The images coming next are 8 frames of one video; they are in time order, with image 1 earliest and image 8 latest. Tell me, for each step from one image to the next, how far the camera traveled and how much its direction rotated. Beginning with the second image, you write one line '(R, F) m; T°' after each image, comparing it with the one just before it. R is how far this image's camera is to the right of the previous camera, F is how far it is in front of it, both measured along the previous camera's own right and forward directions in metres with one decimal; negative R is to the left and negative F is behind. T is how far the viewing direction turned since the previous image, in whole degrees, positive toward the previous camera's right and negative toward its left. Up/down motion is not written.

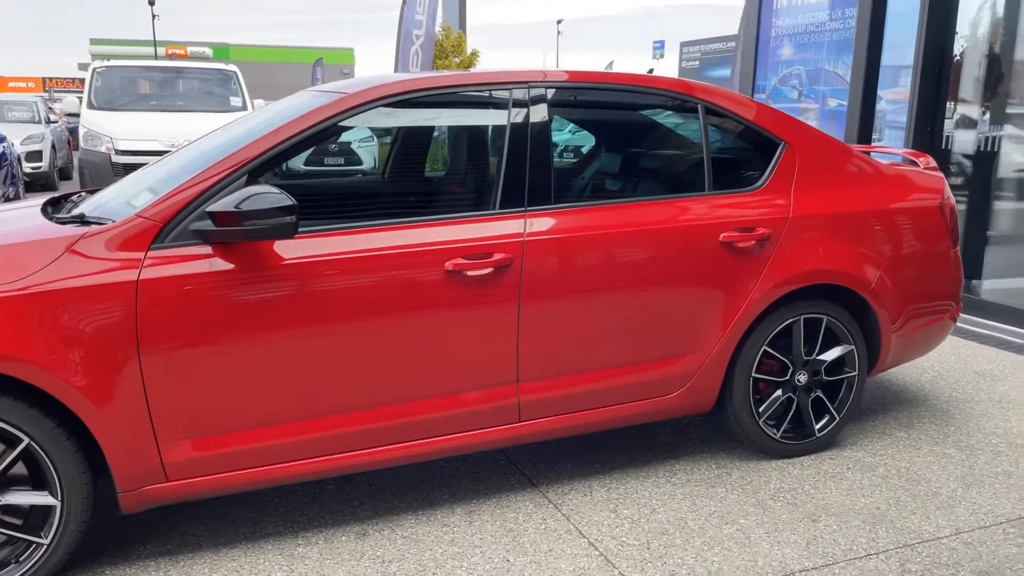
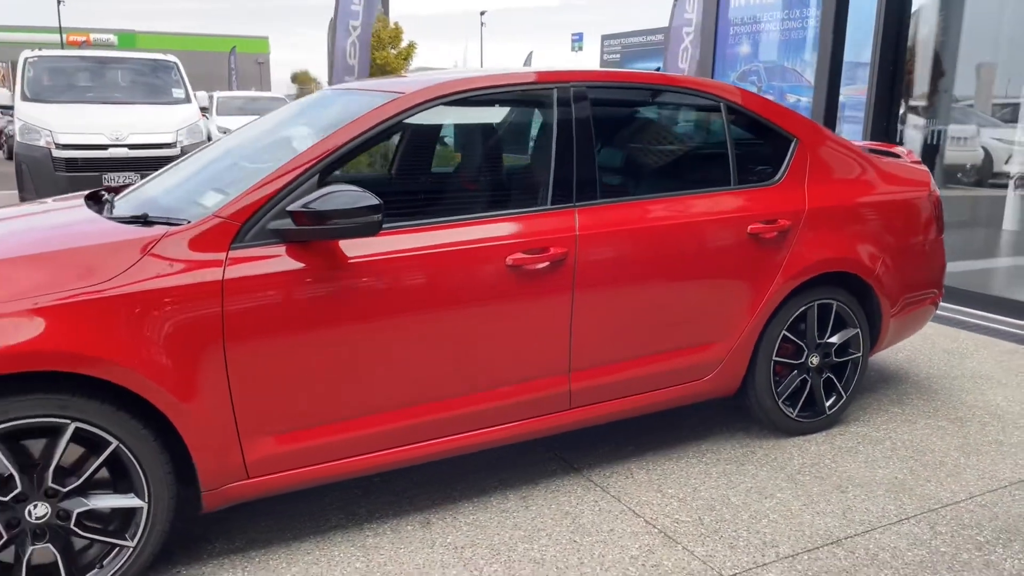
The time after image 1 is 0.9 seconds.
(-0.5, -0.1) m; +6°
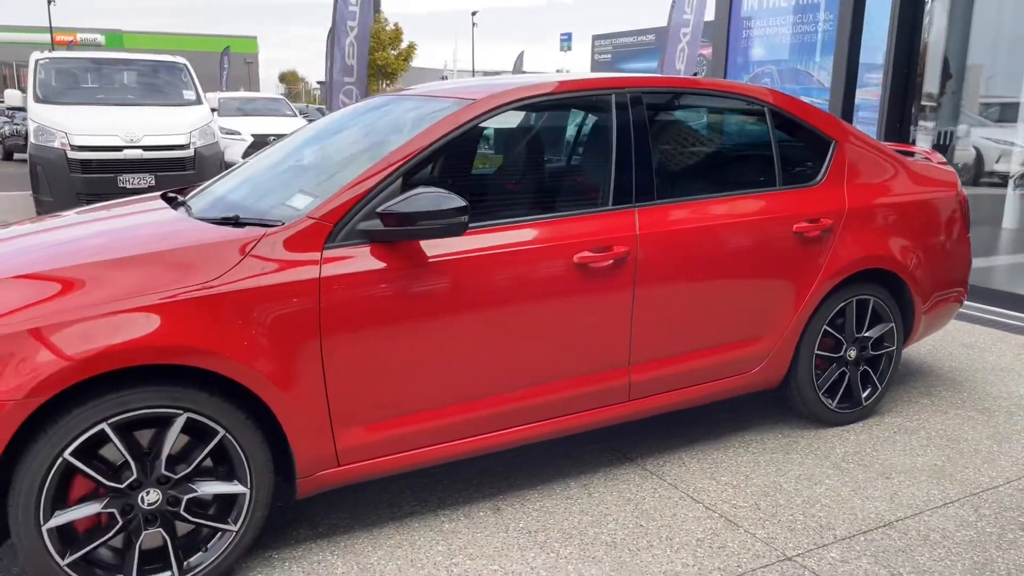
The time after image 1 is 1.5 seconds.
(-0.3, -0.1) m; +1°
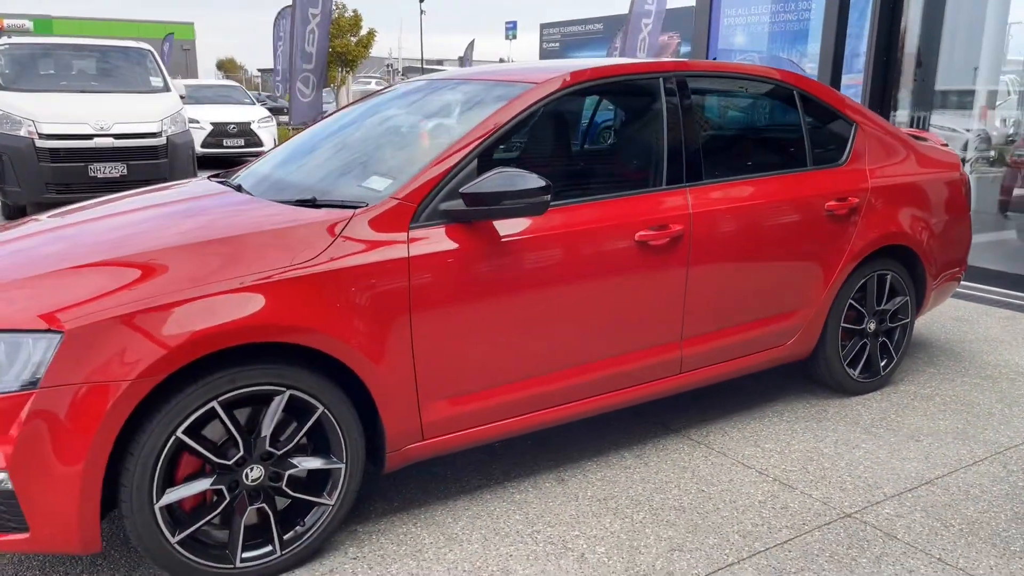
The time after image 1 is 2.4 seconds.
(-0.5, -0.1) m; +4°
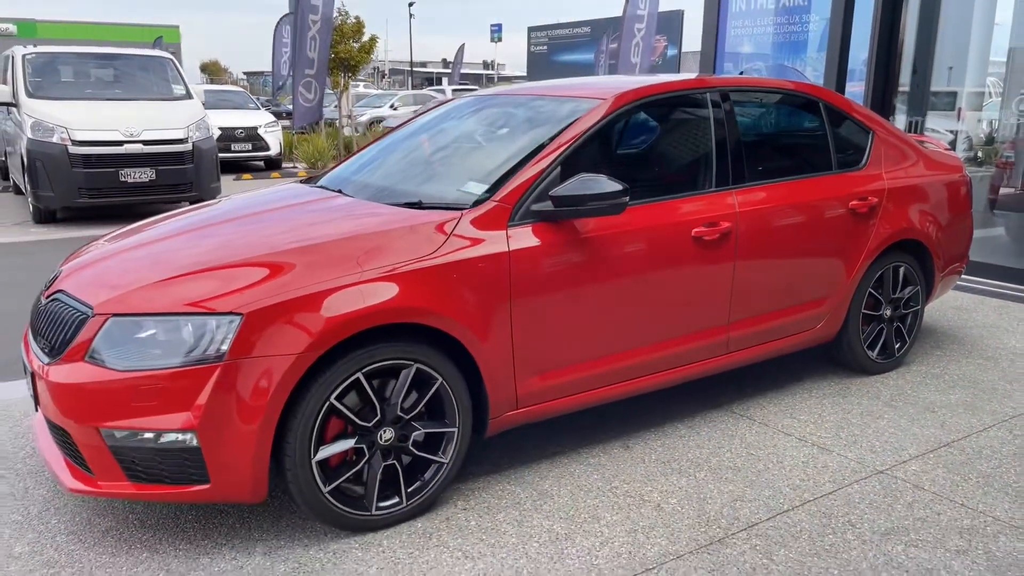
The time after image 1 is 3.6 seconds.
(-0.4, -0.4) m; +1°
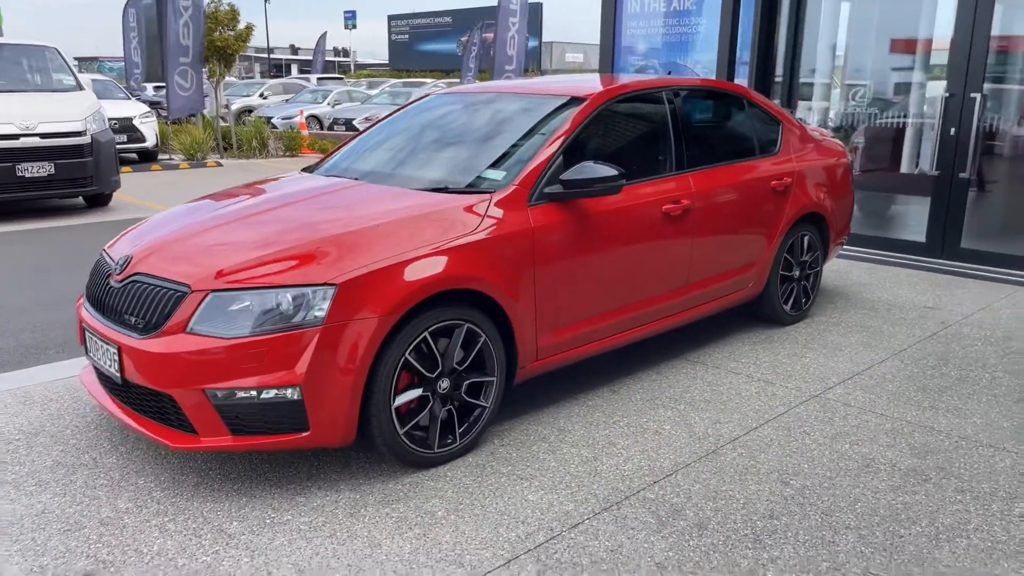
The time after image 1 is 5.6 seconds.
(-0.7, -0.5) m; +10°
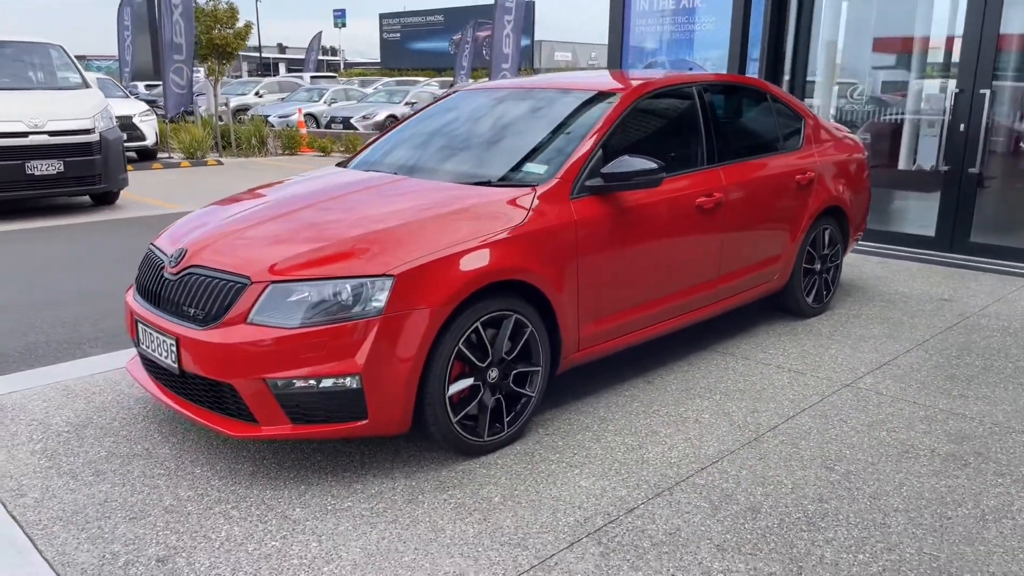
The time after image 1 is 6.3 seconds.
(-0.3, -0.1) m; +1°
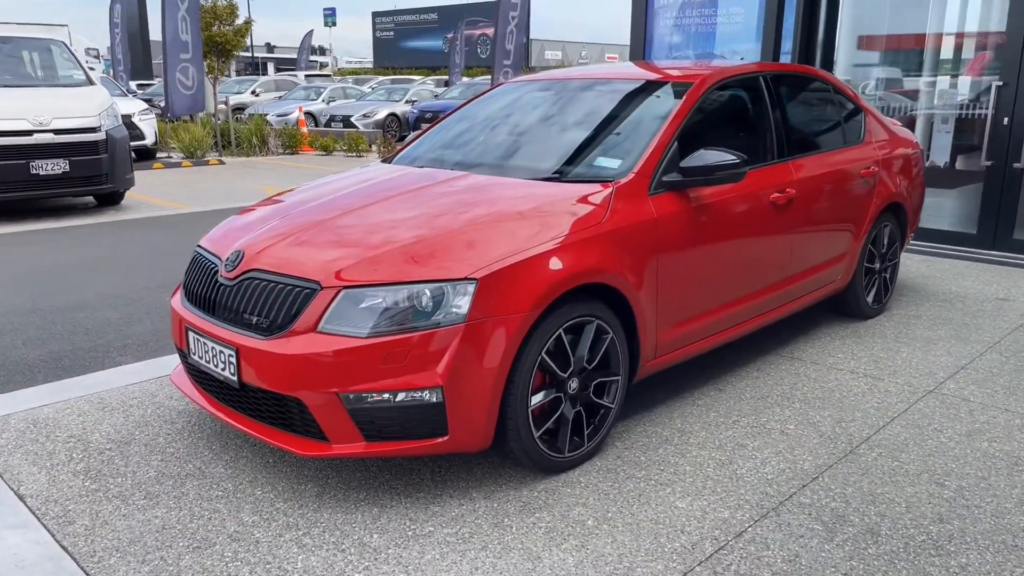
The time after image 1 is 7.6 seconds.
(-0.4, +0.3) m; +1°
